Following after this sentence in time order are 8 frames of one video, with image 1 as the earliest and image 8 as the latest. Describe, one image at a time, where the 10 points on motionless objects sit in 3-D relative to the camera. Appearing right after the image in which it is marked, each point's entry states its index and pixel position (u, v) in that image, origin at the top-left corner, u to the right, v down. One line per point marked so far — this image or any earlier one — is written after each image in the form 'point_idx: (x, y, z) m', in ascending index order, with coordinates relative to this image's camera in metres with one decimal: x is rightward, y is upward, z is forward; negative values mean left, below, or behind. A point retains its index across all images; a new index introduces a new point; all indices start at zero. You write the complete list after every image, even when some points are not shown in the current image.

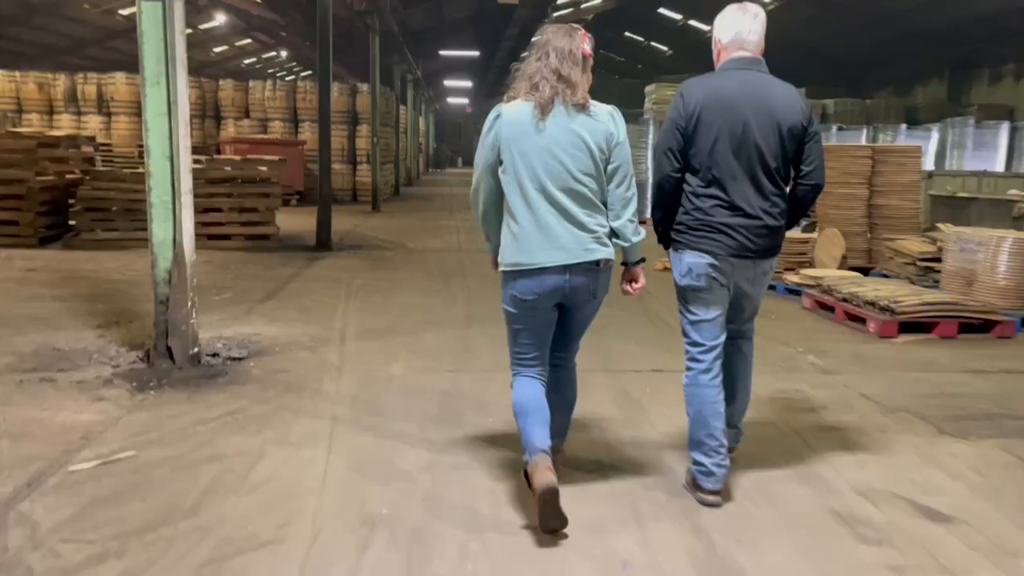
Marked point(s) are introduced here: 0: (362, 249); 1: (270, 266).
0: (-2.0, +0.5, +11.1) m
1: (-2.8, +0.3, +9.5) m
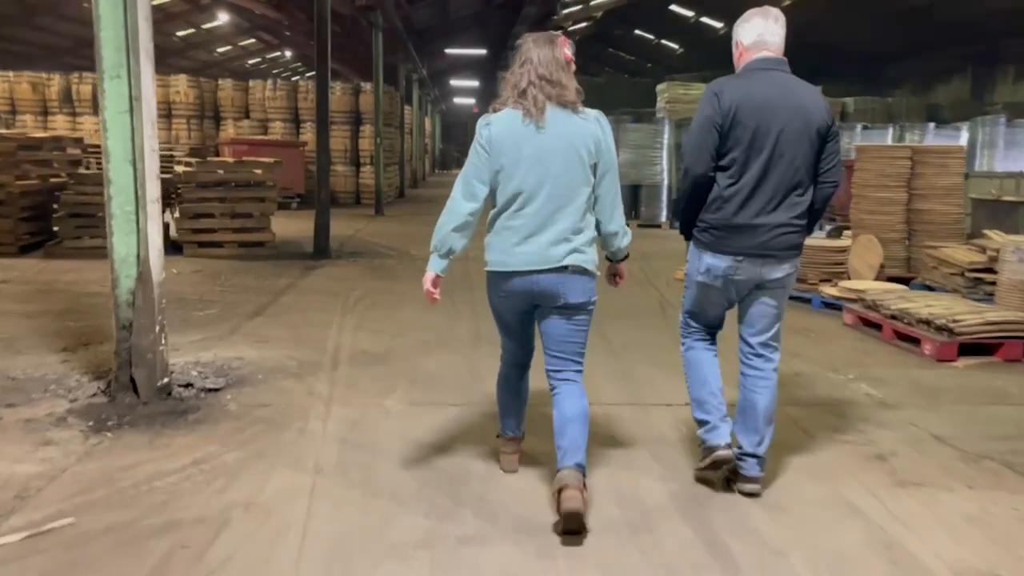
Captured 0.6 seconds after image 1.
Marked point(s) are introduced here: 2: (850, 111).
0: (-1.9, +0.4, +10.5) m
1: (-2.7, +0.1, +8.9) m
2: (+8.2, +4.3, +19.9) m
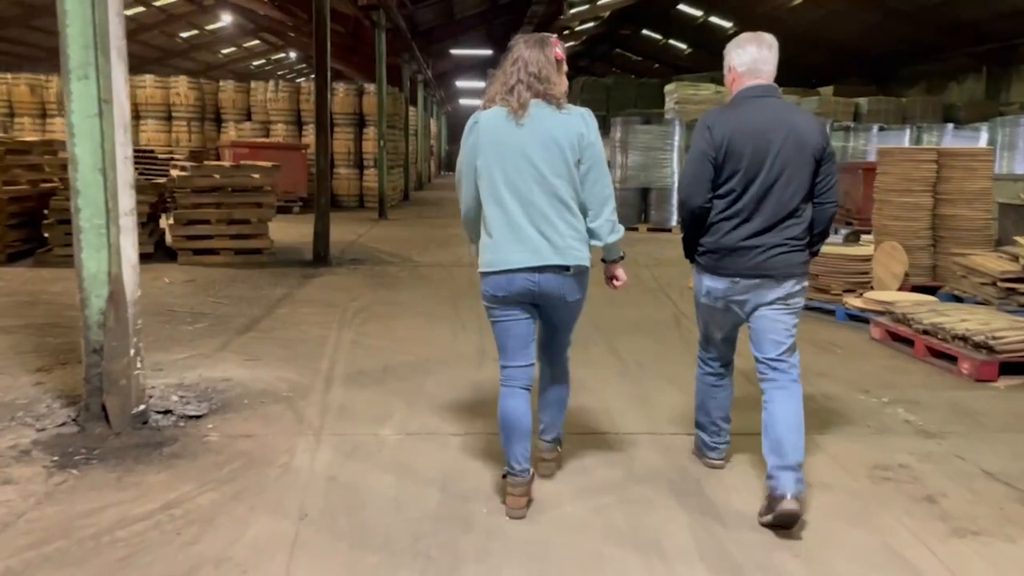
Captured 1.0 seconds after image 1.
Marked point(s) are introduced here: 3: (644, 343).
0: (-1.8, +0.3, +10.1) m
1: (-2.6, 0.0, +8.5) m
2: (+8.3, +4.2, +19.5) m
3: (+1.0, -0.4, +6.6) m
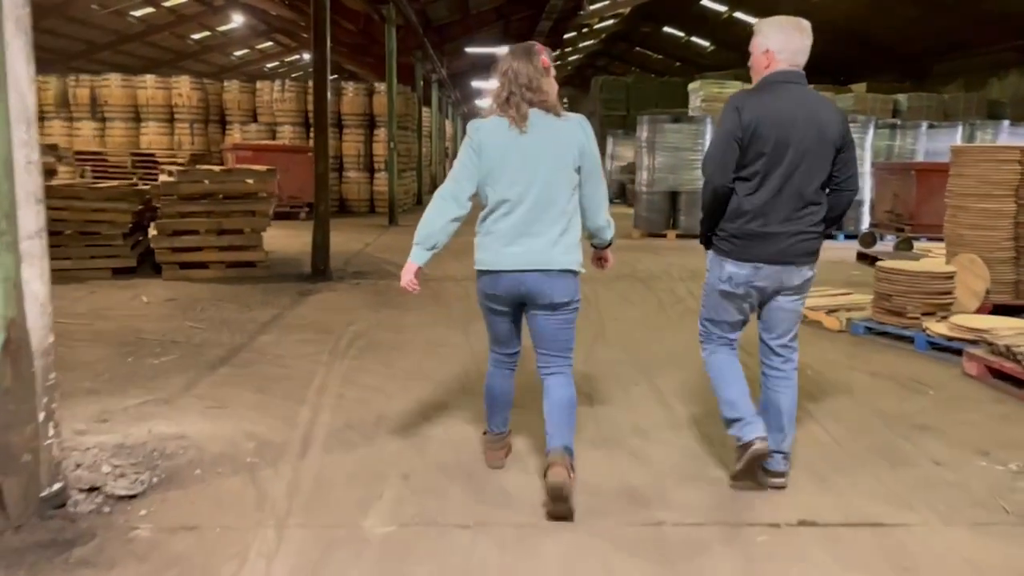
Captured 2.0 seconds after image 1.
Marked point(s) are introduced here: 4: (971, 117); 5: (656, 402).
0: (-1.6, +0.1, +9.2) m
1: (-2.4, -0.2, +7.6) m
2: (+8.7, +4.0, +18.3) m
3: (+1.2, -0.6, +5.5) m
4: (+10.8, +4.0, +19.4) m
5: (+0.9, -0.7, +5.1) m
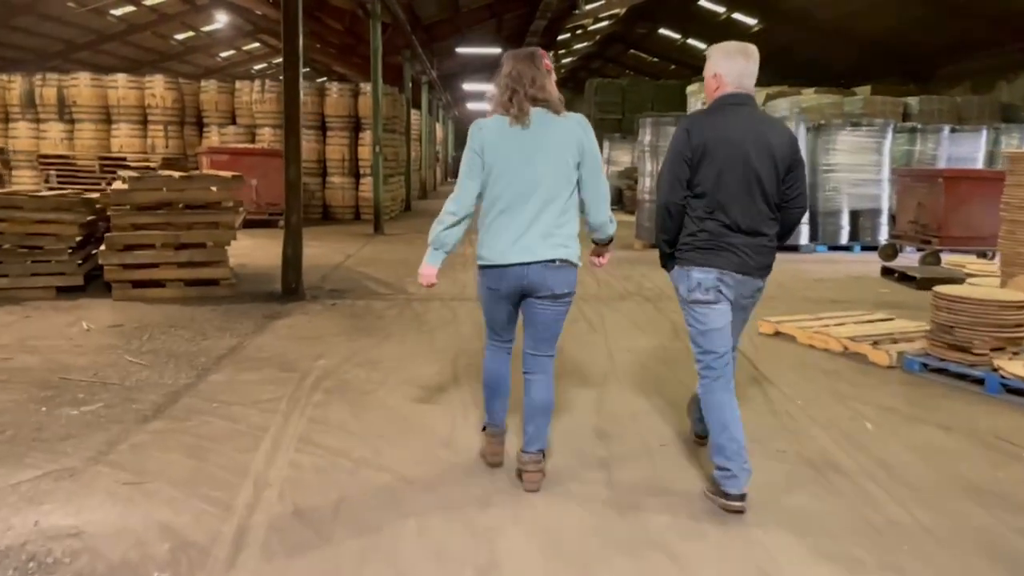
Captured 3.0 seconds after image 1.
0: (-1.7, -0.1, +8.2) m
1: (-2.5, -0.4, +6.6) m
2: (+8.6, +3.7, +17.5) m
3: (+1.2, -0.8, +4.6) m
4: (+10.7, +3.8, +18.6) m
5: (+0.9, -0.9, +4.1) m
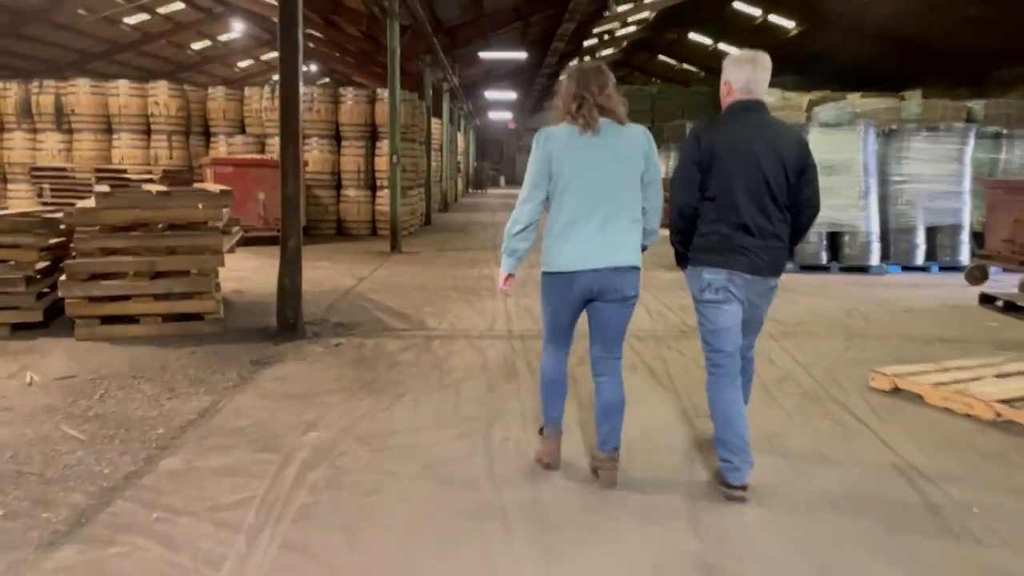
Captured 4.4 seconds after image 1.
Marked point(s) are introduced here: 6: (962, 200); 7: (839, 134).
0: (-1.3, -0.4, +6.9) m
1: (-2.2, -0.6, +5.3) m
2: (+9.1, +3.3, +16.0) m
3: (+1.4, -1.0, +3.2) m
4: (+11.2, +3.3, +17.1) m
5: (+1.1, -1.1, +2.7) m
6: (+6.0, +1.2, +11.0) m
7: (+4.3, +2.0, +10.9) m
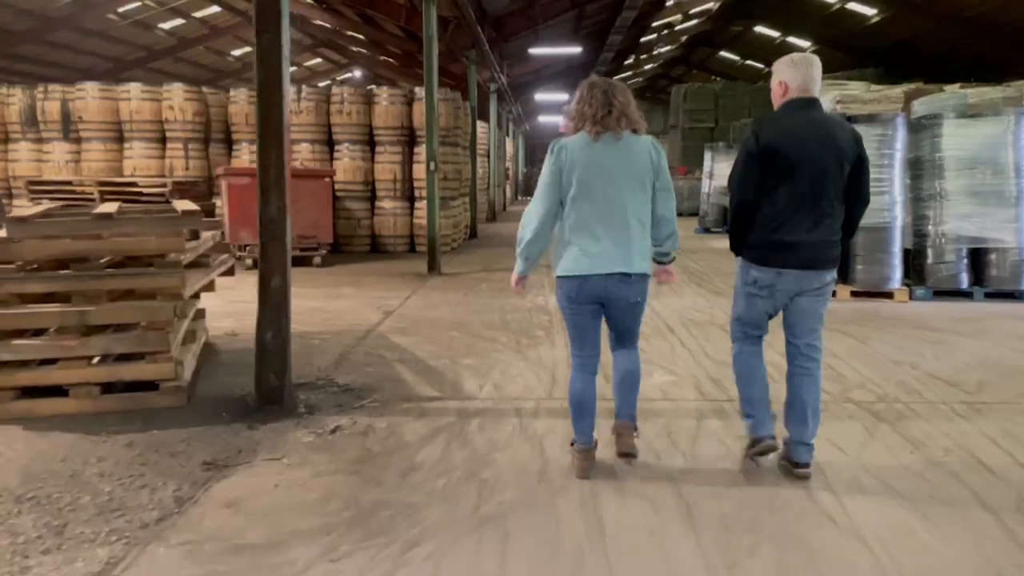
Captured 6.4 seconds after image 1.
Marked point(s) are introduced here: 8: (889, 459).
0: (-0.9, -0.7, +5.0) m
1: (-1.9, -1.0, +3.5) m
2: (+10.0, +3.0, +13.4) m
3: (+1.6, -1.3, +1.1) m
4: (+12.2, +3.0, +14.4) m
5: (+1.3, -1.4, +0.7) m
6: (+6.7, +0.9, +8.7) m
7: (+4.9, +1.7, +8.6) m
8: (+1.9, -0.8, +4.3) m
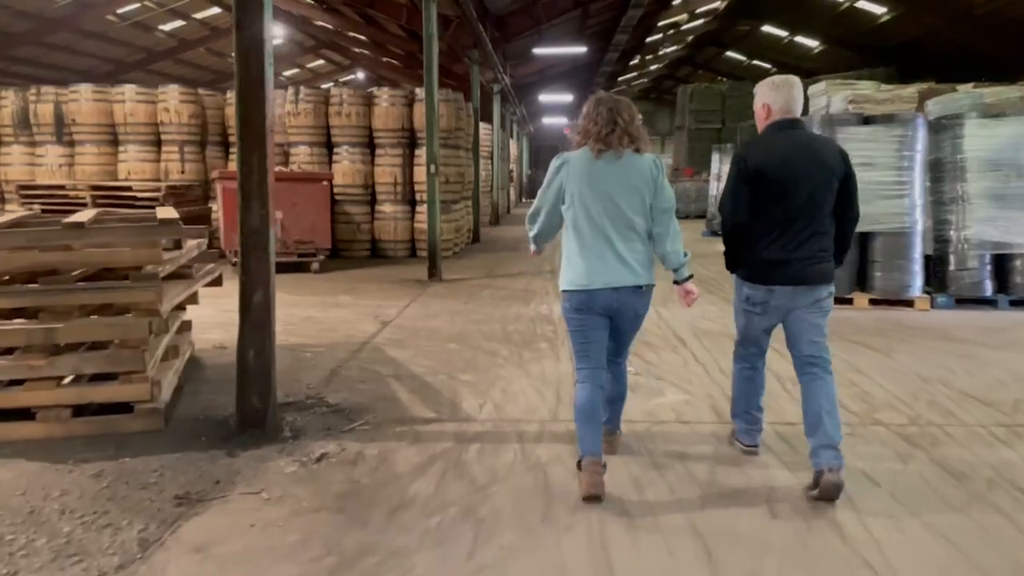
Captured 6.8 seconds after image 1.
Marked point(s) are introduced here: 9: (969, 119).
0: (-0.9, -0.8, +4.6) m
1: (-1.9, -1.0, +3.1) m
2: (+10.1, +2.9, +13.0) m
3: (+1.6, -1.4, +0.8) m
4: (+12.3, +2.9, +14.0) m
5: (+1.3, -1.5, +0.3) m
6: (+6.7, +0.8, +8.3) m
7: (+4.9, +1.6, +8.2) m
8: (+1.9, -0.9, +3.9) m
9: (+4.6, +1.7, +8.3) m
